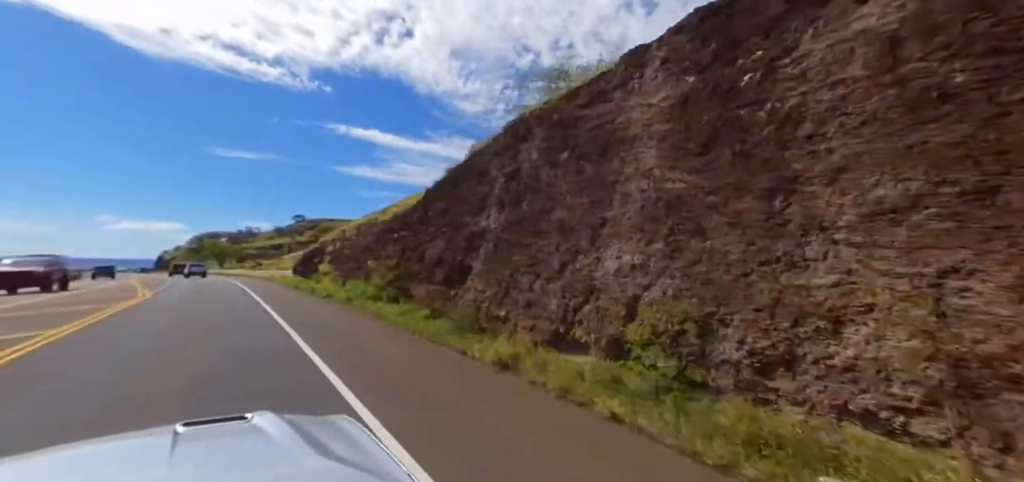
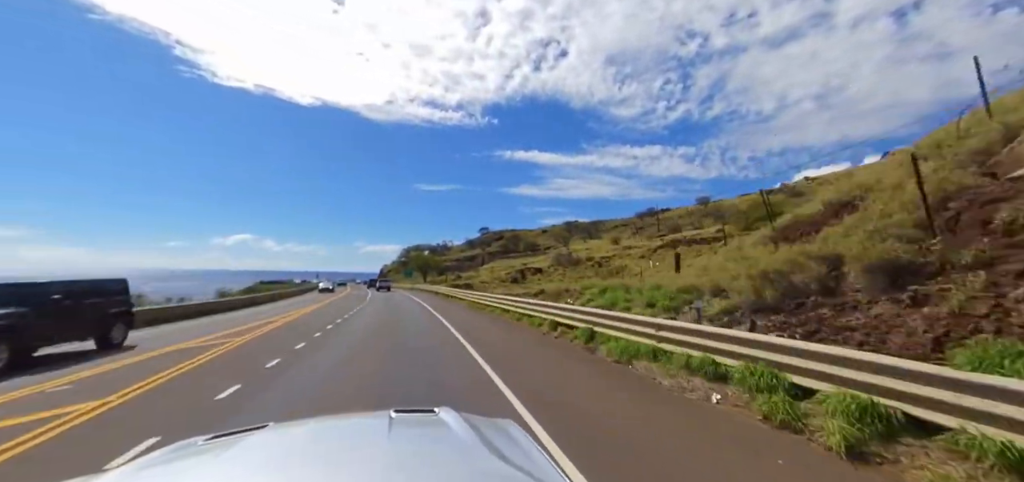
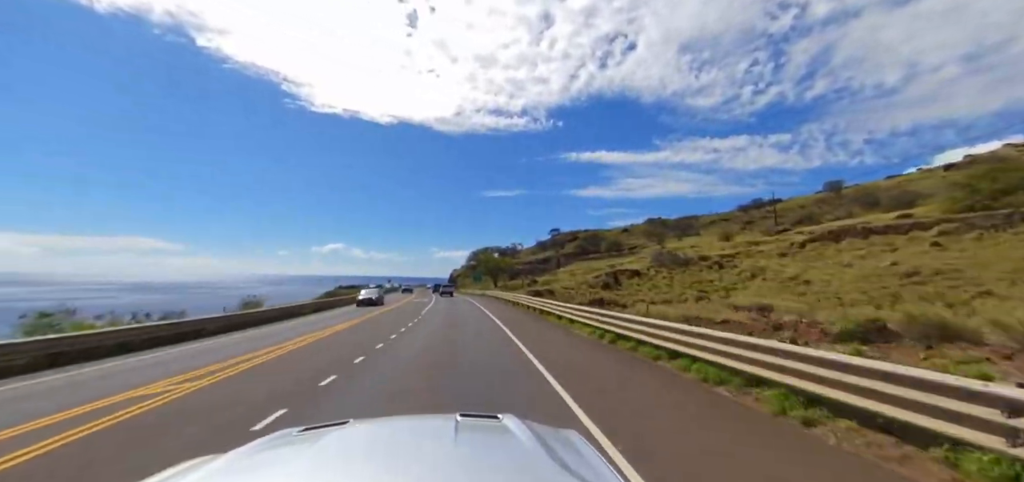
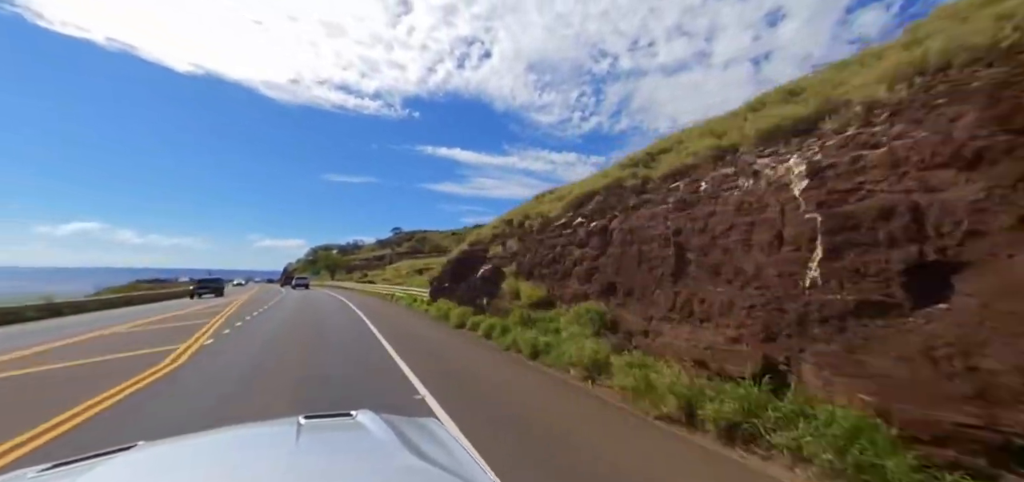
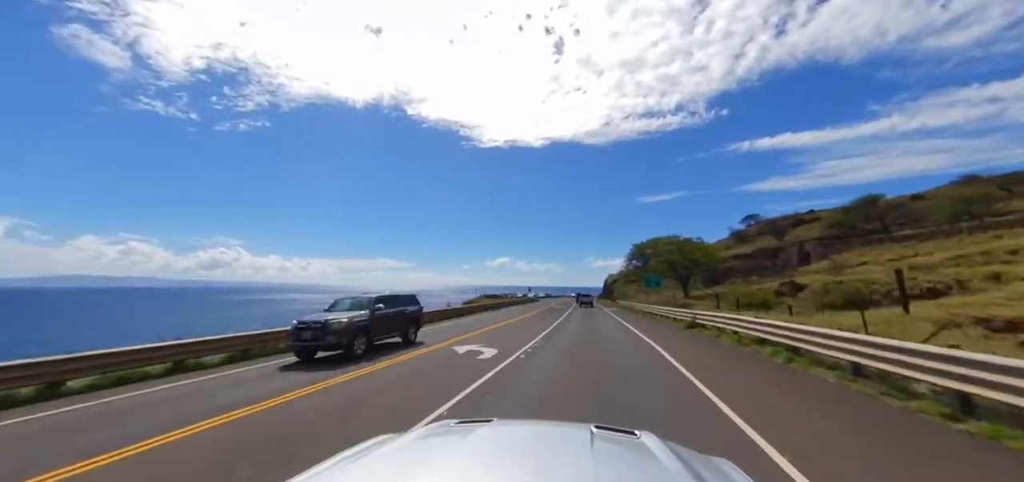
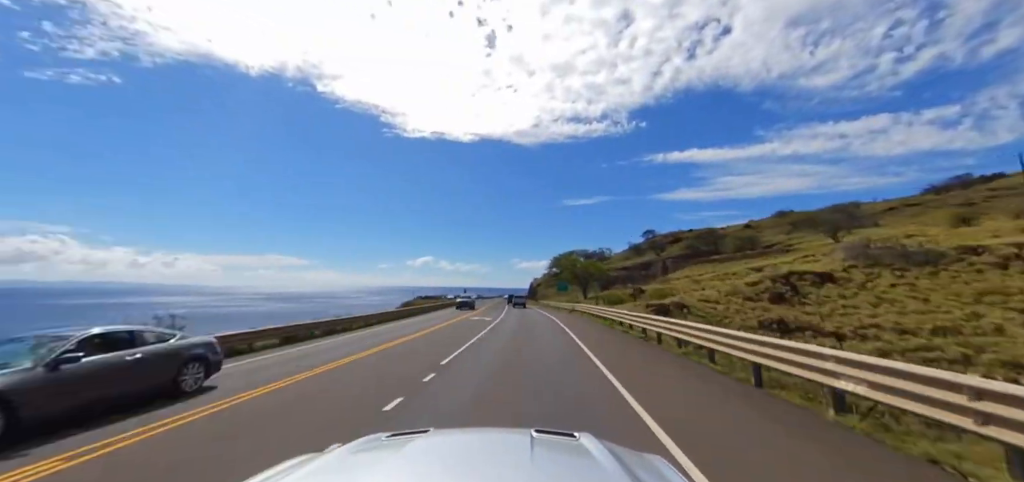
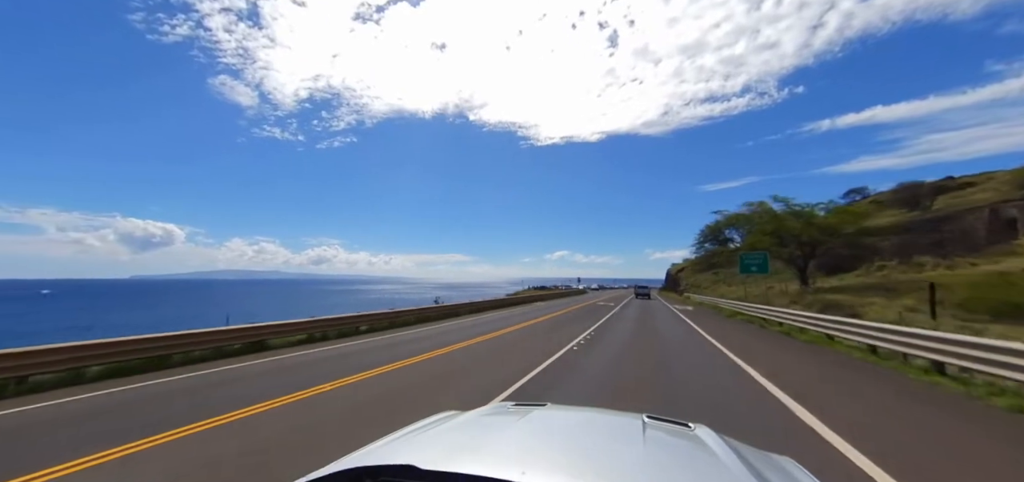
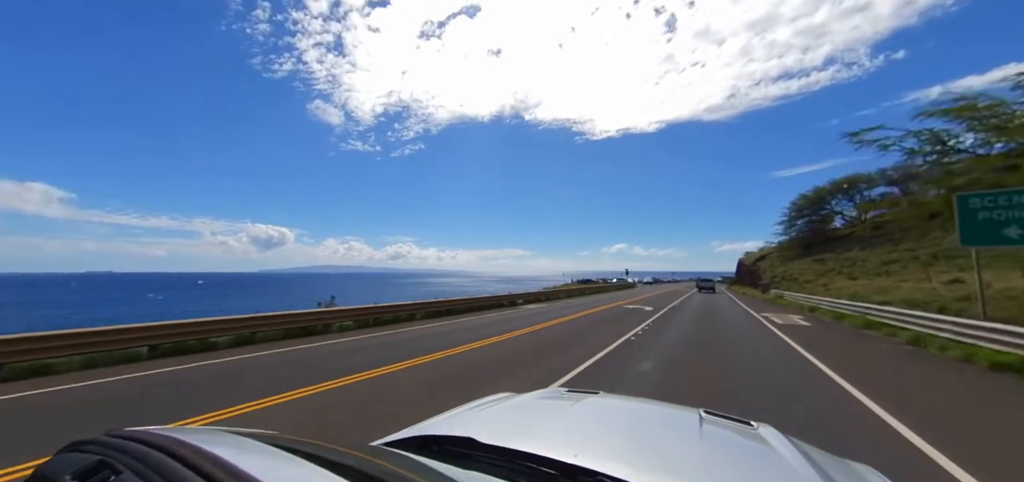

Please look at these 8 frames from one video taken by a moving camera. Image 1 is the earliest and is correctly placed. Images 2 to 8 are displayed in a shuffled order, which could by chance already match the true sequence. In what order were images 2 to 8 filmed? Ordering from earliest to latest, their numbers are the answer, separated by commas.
4, 2, 3, 6, 5, 7, 8
